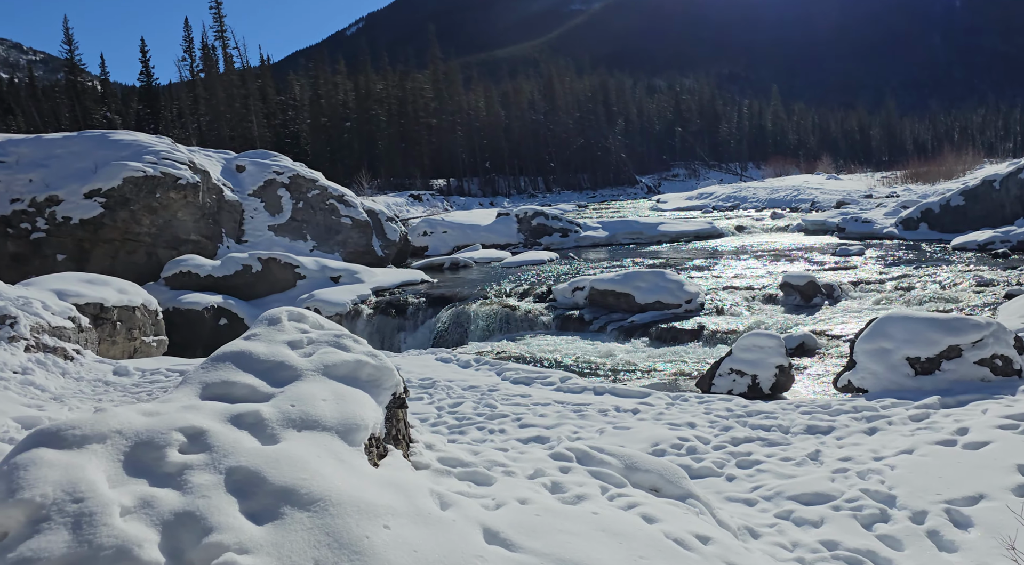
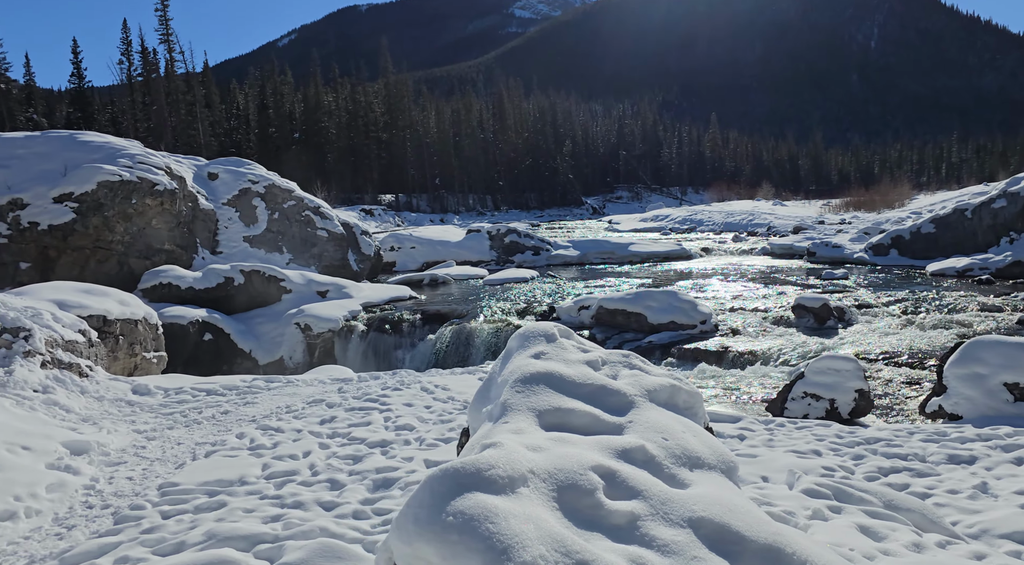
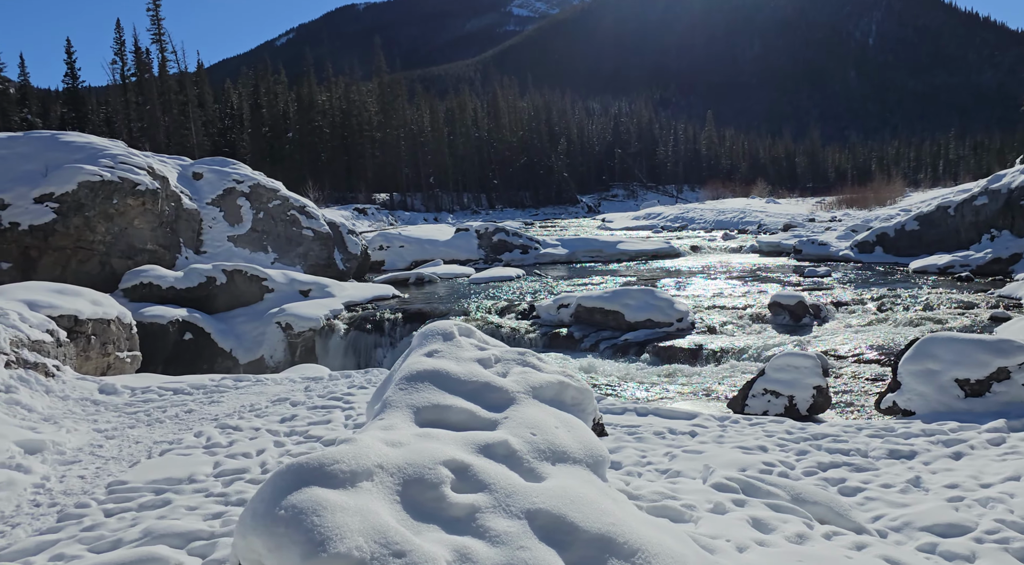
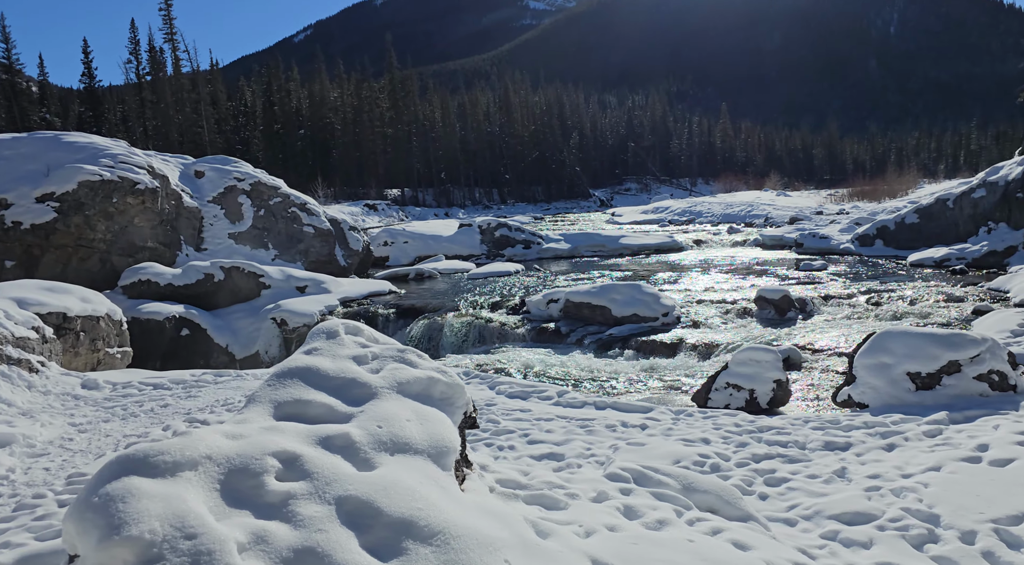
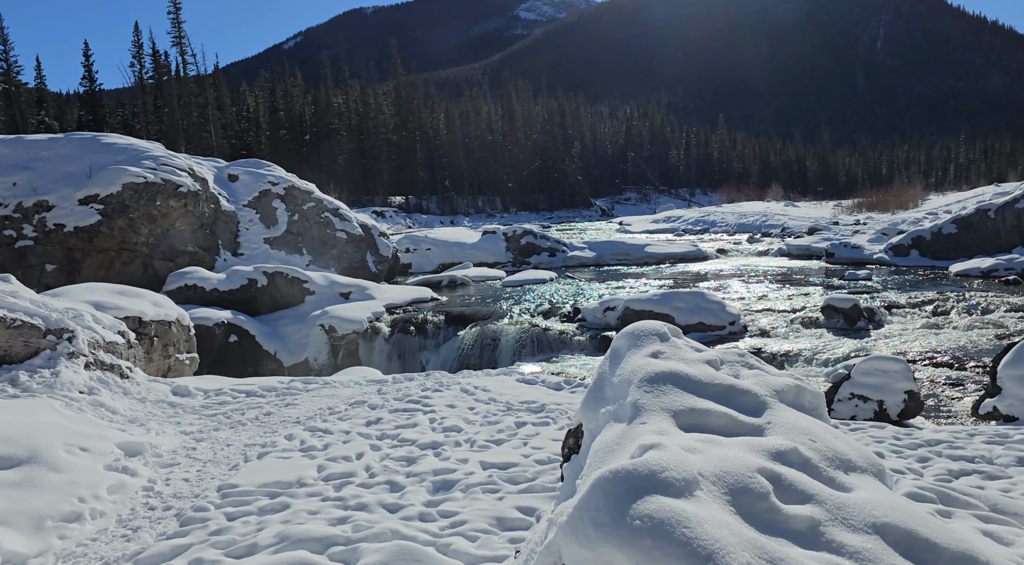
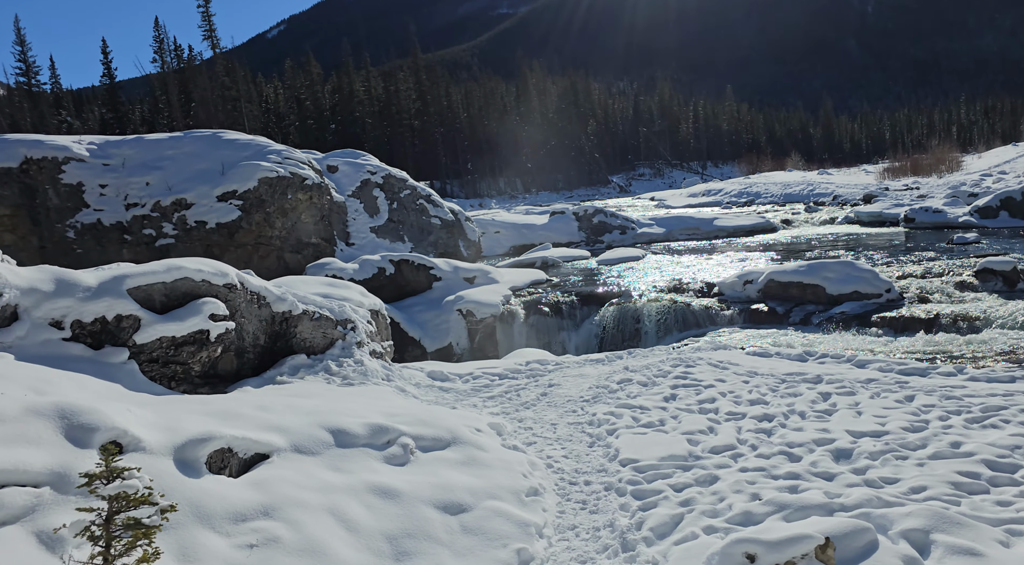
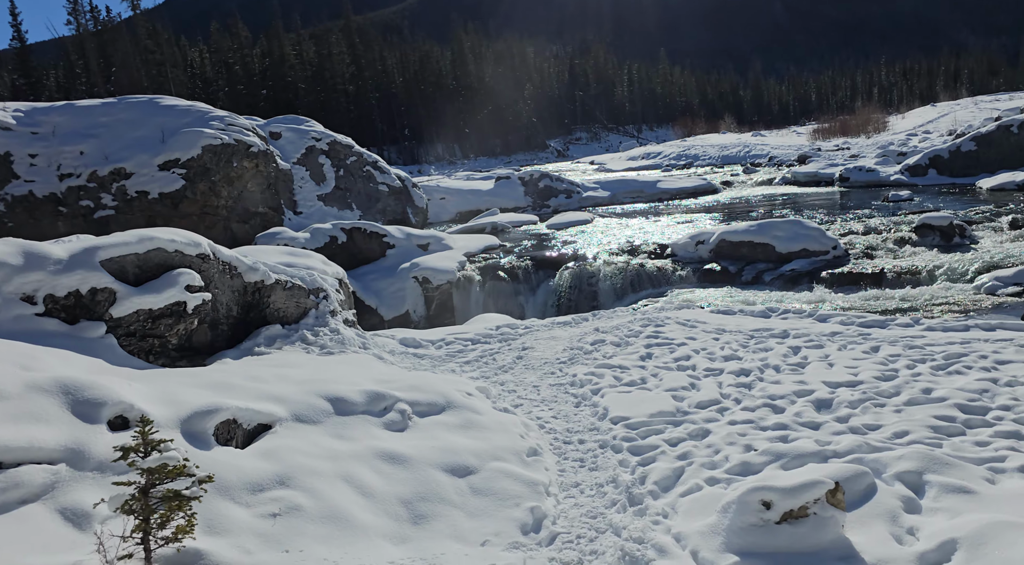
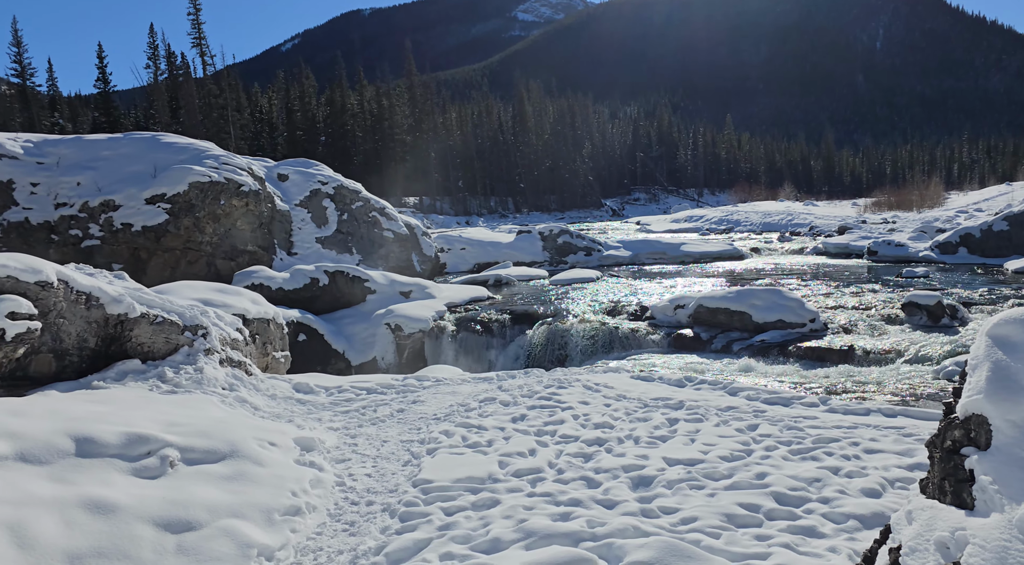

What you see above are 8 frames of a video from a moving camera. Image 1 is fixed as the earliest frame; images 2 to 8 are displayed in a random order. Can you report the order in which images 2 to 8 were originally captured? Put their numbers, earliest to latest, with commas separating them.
4, 3, 2, 5, 8, 6, 7
